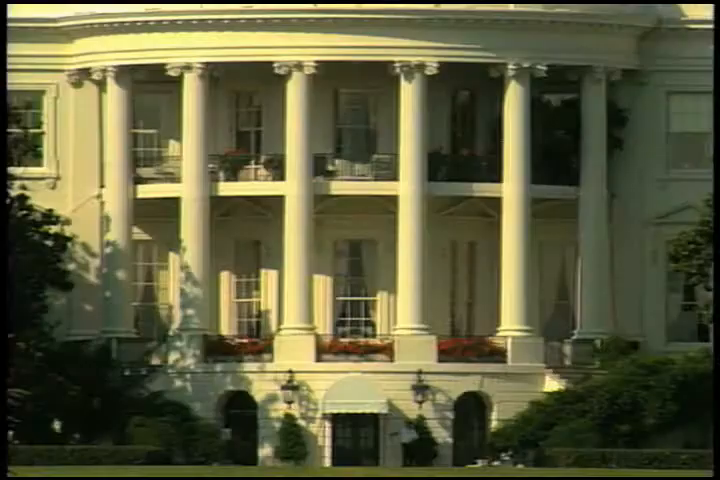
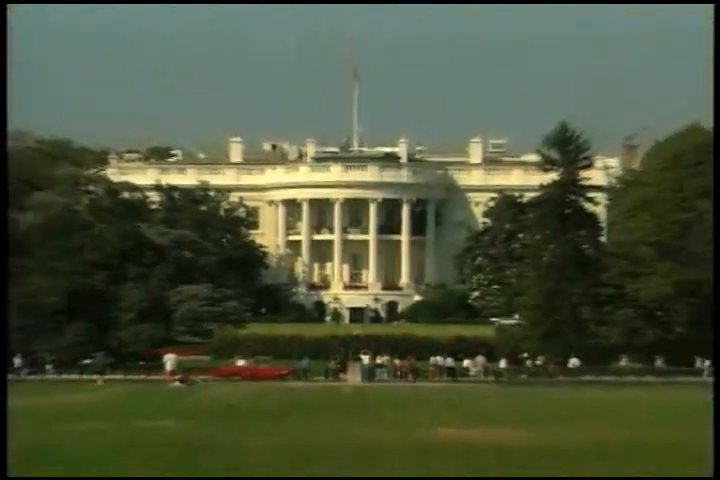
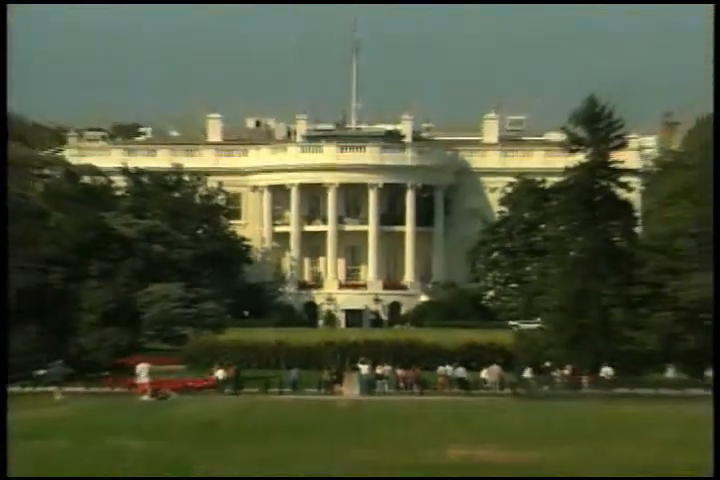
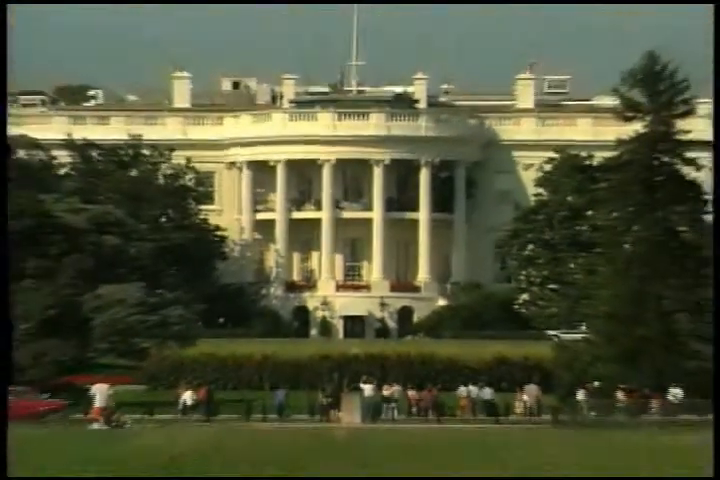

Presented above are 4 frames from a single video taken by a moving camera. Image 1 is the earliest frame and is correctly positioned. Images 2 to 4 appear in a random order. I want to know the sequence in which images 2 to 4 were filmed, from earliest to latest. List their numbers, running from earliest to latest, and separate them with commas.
4, 3, 2
